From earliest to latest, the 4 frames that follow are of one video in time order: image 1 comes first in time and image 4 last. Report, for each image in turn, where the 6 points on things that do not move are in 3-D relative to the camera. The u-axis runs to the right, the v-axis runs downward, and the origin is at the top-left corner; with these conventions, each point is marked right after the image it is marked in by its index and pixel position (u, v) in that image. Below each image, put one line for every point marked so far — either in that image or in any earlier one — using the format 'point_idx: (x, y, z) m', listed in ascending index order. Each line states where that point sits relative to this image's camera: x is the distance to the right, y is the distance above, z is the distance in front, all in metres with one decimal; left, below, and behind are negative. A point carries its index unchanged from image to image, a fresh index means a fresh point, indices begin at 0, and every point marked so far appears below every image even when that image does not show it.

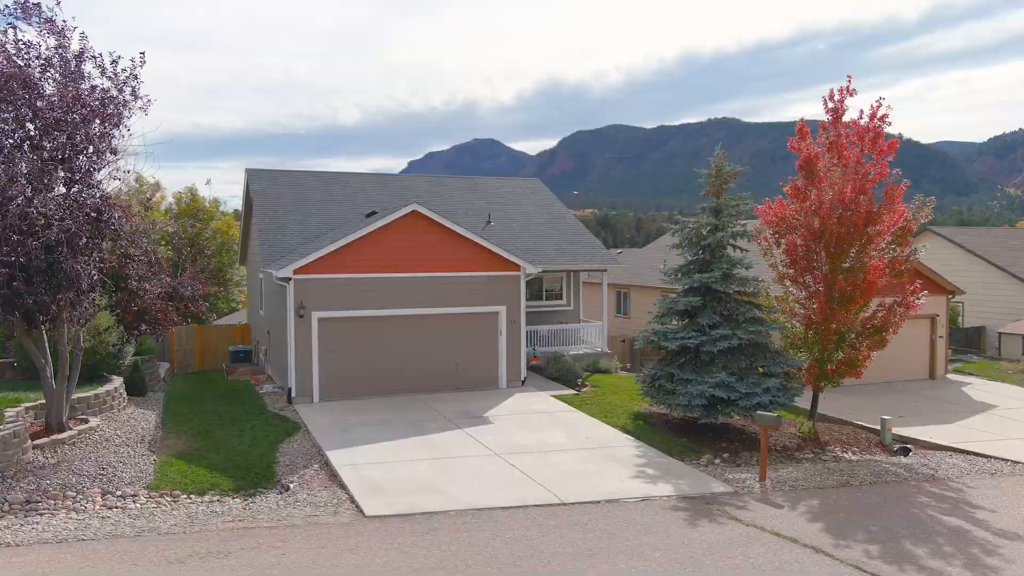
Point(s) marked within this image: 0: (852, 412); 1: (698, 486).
0: (+7.3, -2.7, +15.9) m
1: (+2.3, -2.5, +9.3) m
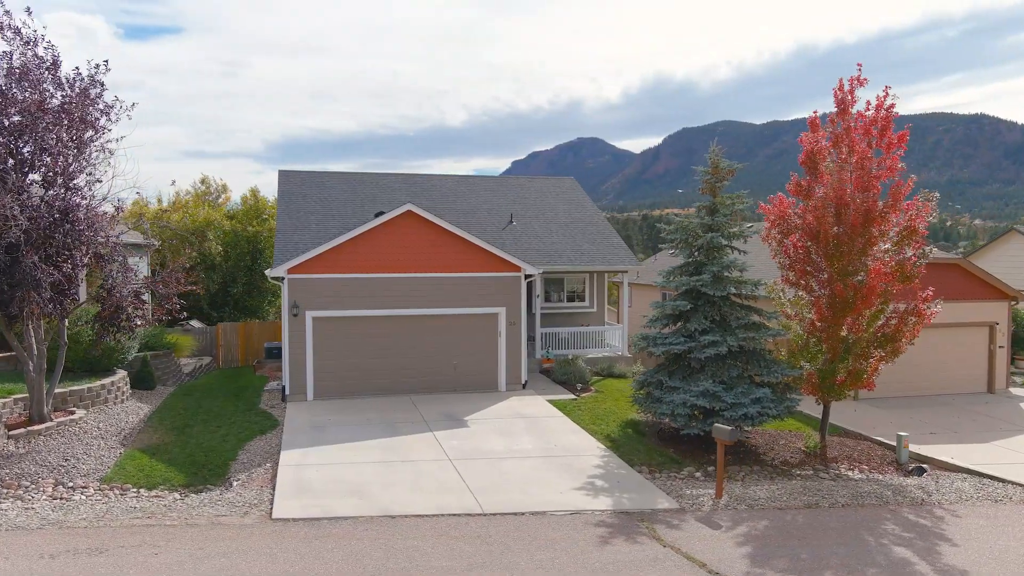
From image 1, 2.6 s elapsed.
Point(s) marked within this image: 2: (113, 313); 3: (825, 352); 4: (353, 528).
0: (+7.2, -2.8, +14.7) m
1: (+1.5, -2.5, +8.7) m
2: (-6.1, -0.4, +11.4) m
3: (+5.0, -1.0, +12.0) m
4: (-1.6, -2.4, +7.3) m
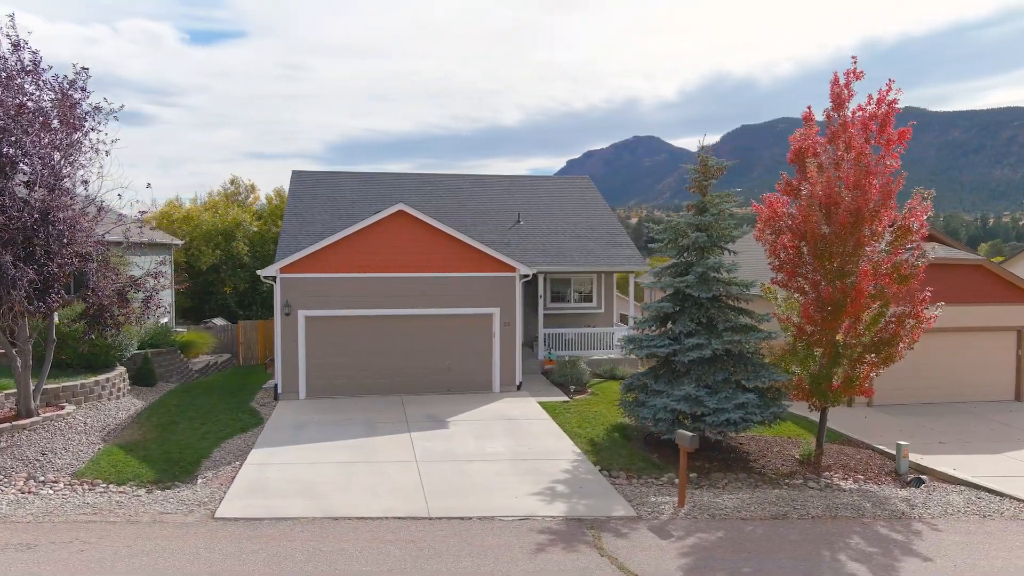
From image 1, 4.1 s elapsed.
0: (+7.0, -2.8, +14.2) m
1: (+1.0, -2.5, +8.5) m
2: (-6.5, -0.4, +11.7) m
3: (+4.7, -1.1, +11.5) m
4: (-2.2, -2.4, +7.3) m
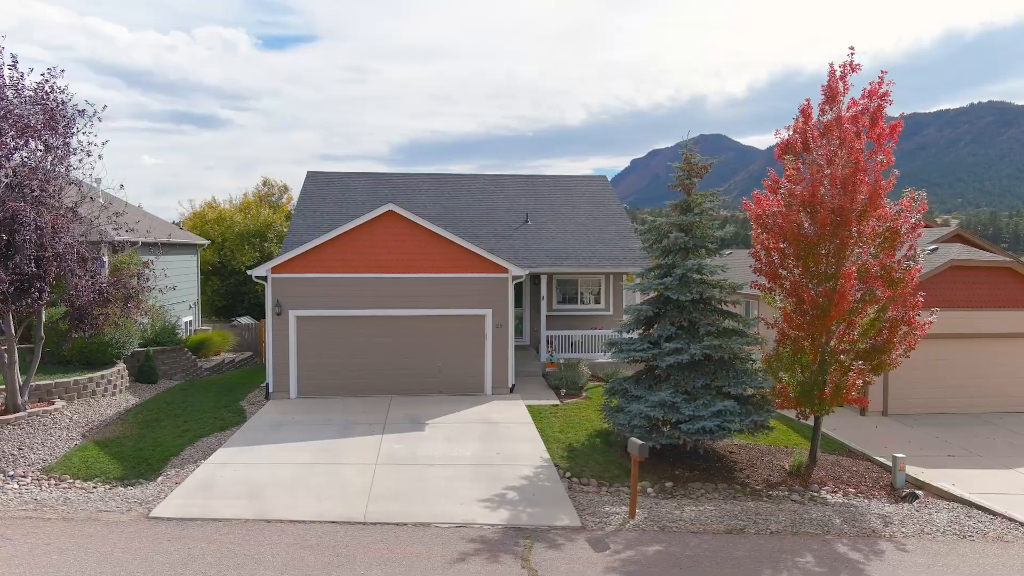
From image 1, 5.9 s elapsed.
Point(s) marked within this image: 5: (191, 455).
0: (+6.8, -2.9, +13.5) m
1: (+0.3, -2.5, +8.3) m
2: (-6.9, -0.3, +11.9) m
3: (+4.2, -1.1, +11.0) m
4: (-2.9, -2.4, +7.2) m
5: (-4.6, -2.4, +10.6) m
